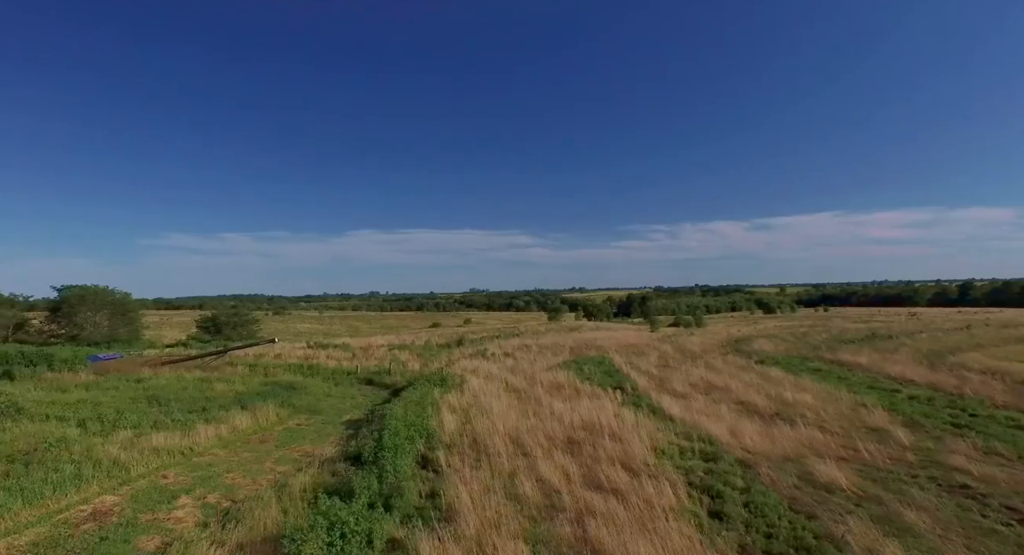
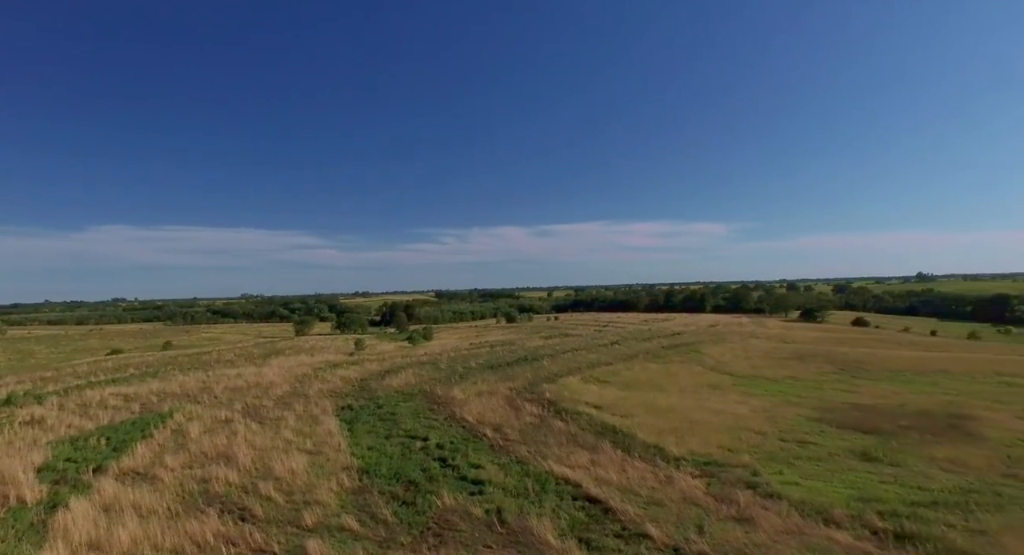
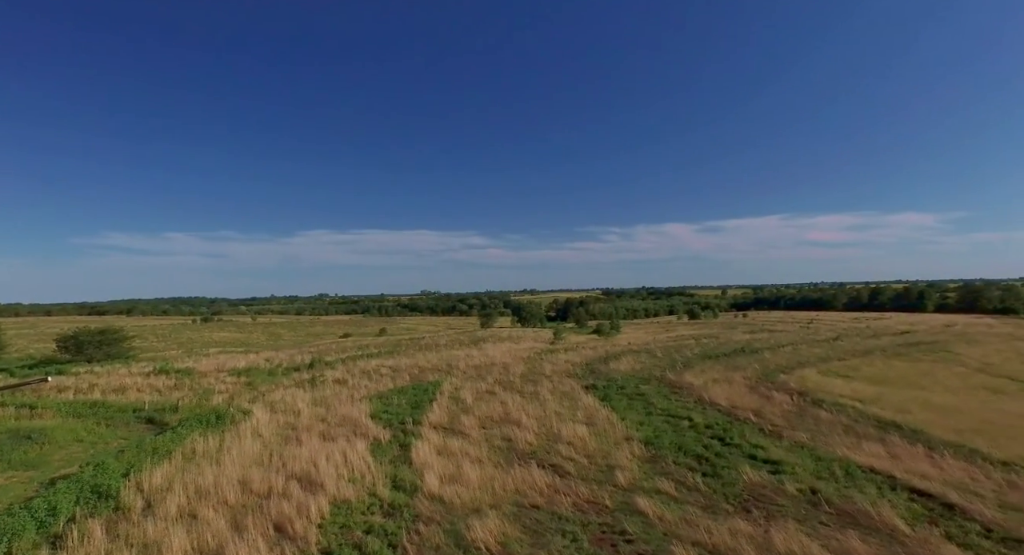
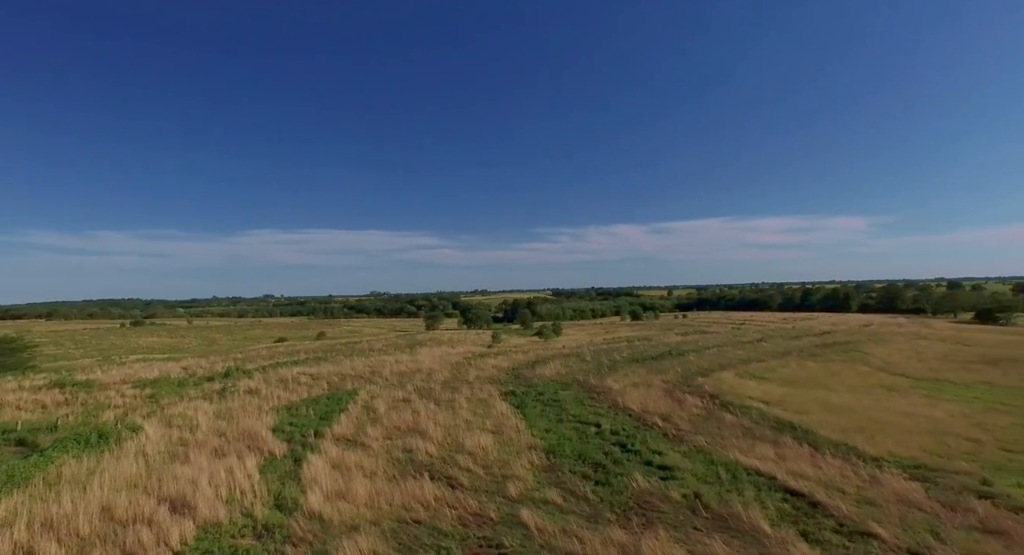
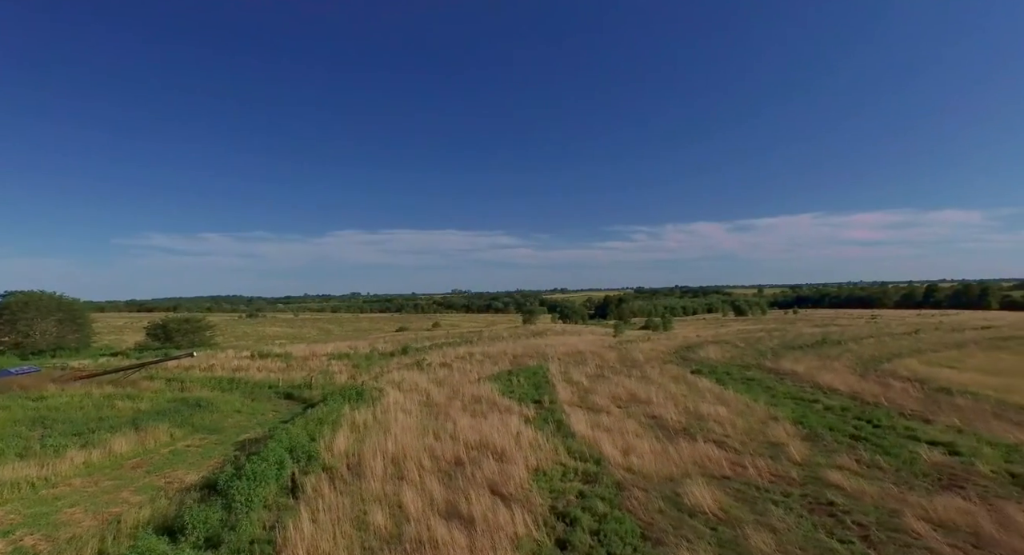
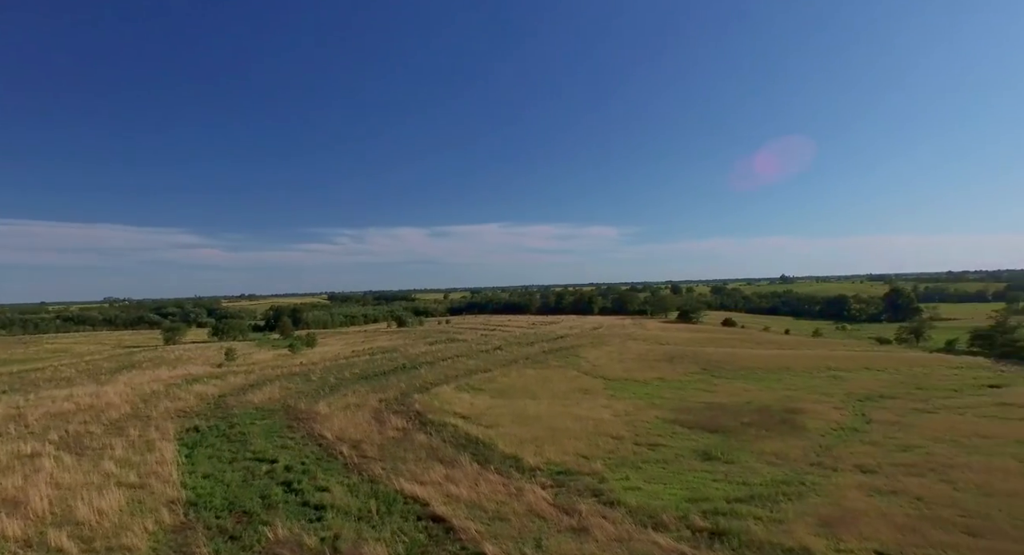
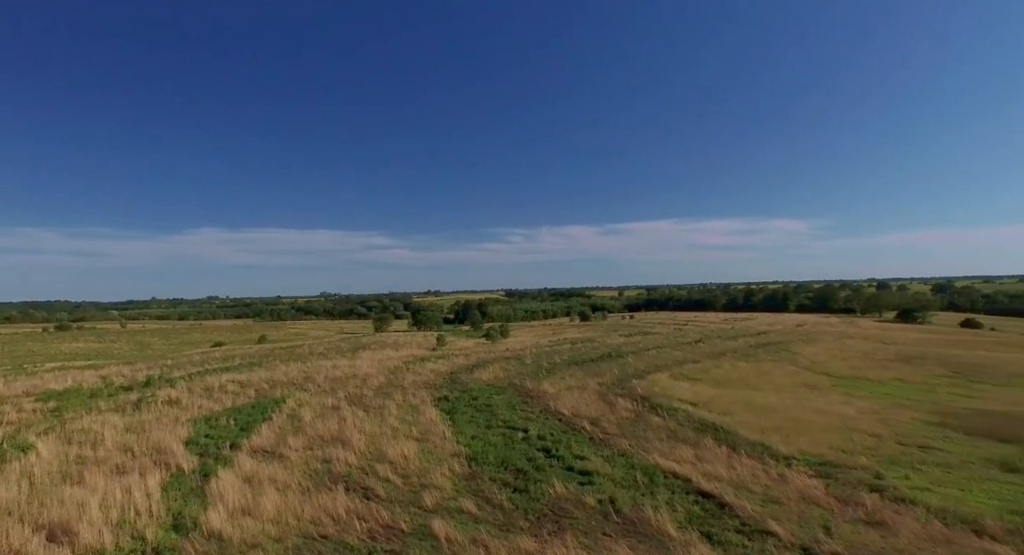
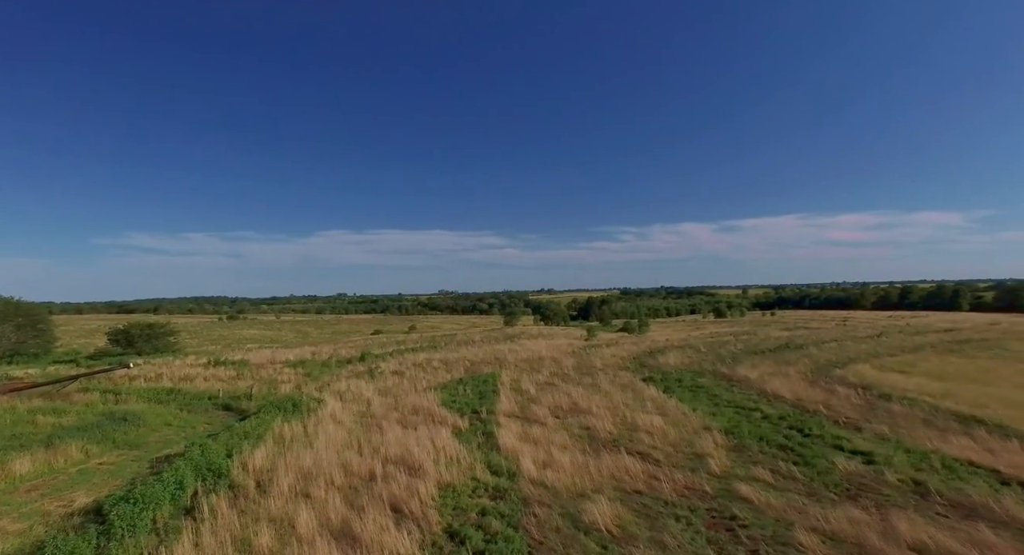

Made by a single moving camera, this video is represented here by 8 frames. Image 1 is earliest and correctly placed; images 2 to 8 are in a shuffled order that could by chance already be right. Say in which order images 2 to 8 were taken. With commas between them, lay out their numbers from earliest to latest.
5, 8, 3, 4, 7, 2, 6
